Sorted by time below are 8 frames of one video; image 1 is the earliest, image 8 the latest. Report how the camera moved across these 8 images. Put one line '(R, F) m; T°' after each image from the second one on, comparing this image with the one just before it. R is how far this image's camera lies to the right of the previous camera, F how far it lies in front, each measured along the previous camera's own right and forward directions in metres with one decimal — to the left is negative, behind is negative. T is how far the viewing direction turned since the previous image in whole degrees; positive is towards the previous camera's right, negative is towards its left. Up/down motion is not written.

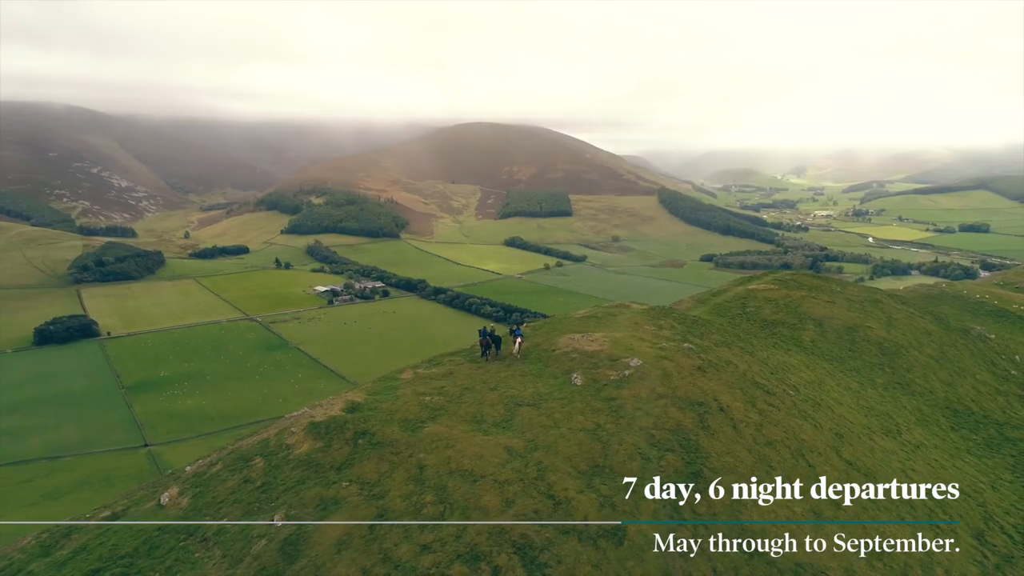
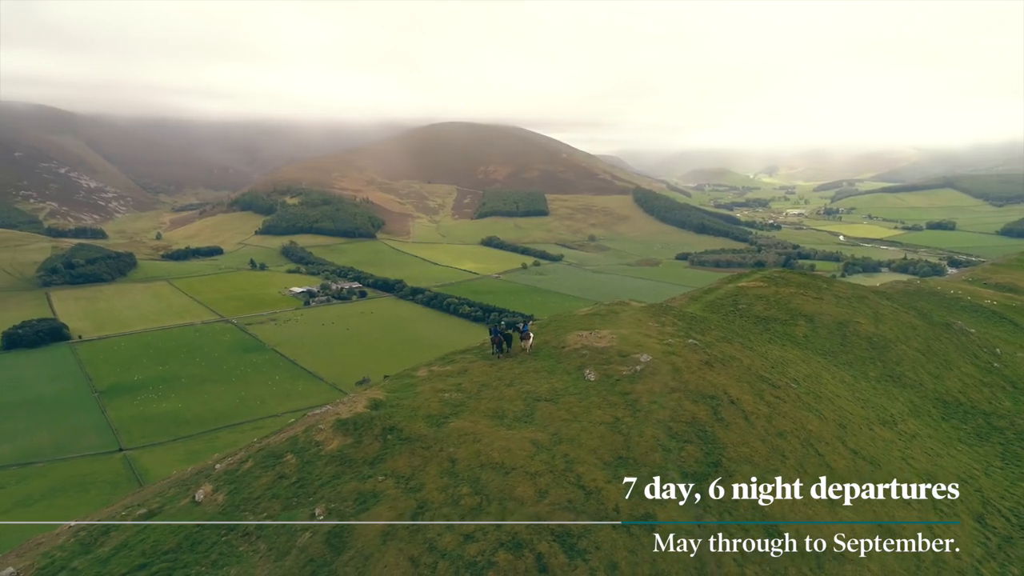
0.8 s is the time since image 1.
(-1.9, -0.6) m; +1°
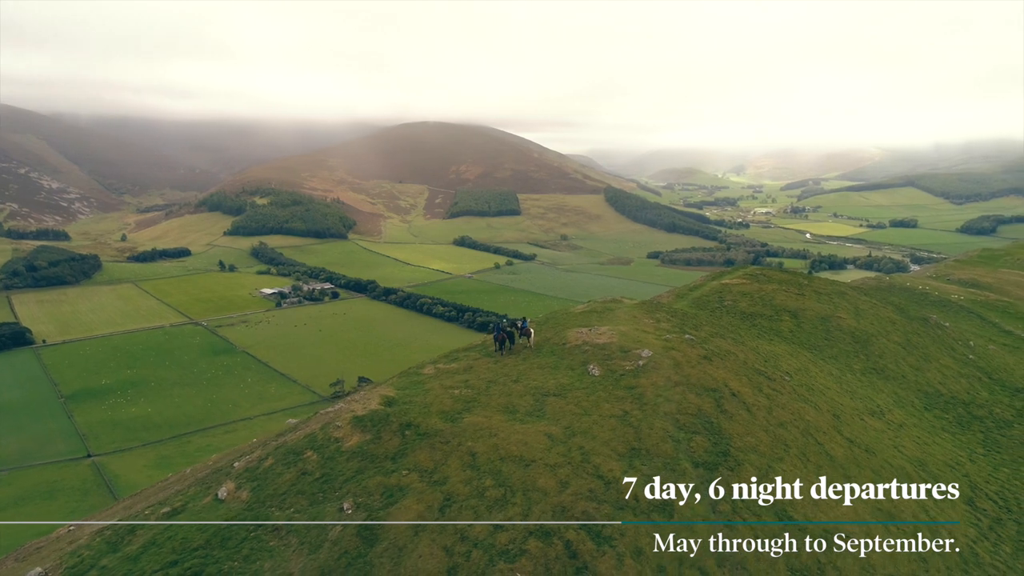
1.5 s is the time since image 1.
(-1.7, -0.5) m; +2°
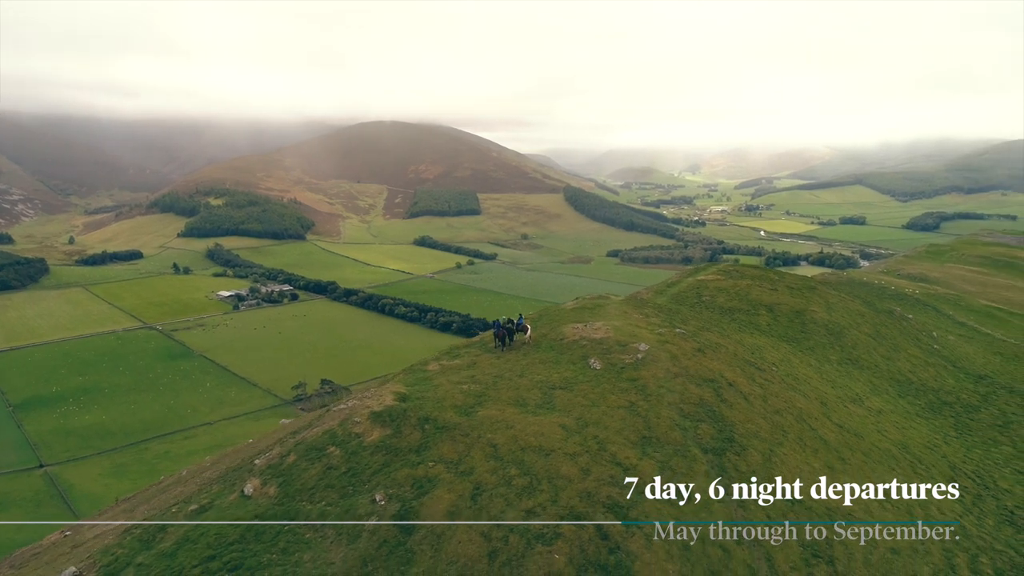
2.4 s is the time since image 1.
(-2.2, -0.7) m; +3°
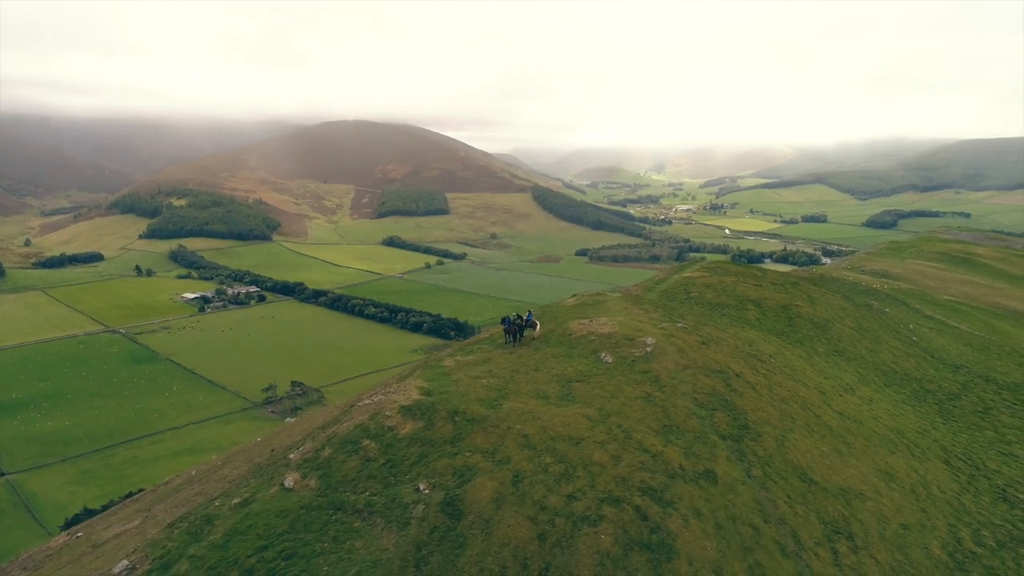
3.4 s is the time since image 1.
(-2.4, -0.8) m; +2°
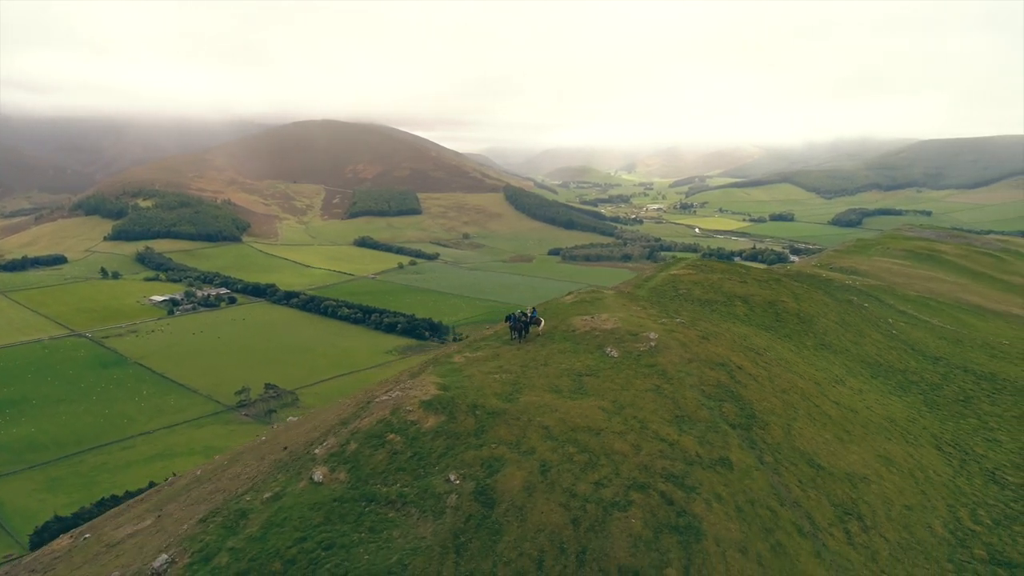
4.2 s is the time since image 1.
(-1.9, -0.7) m; +2°
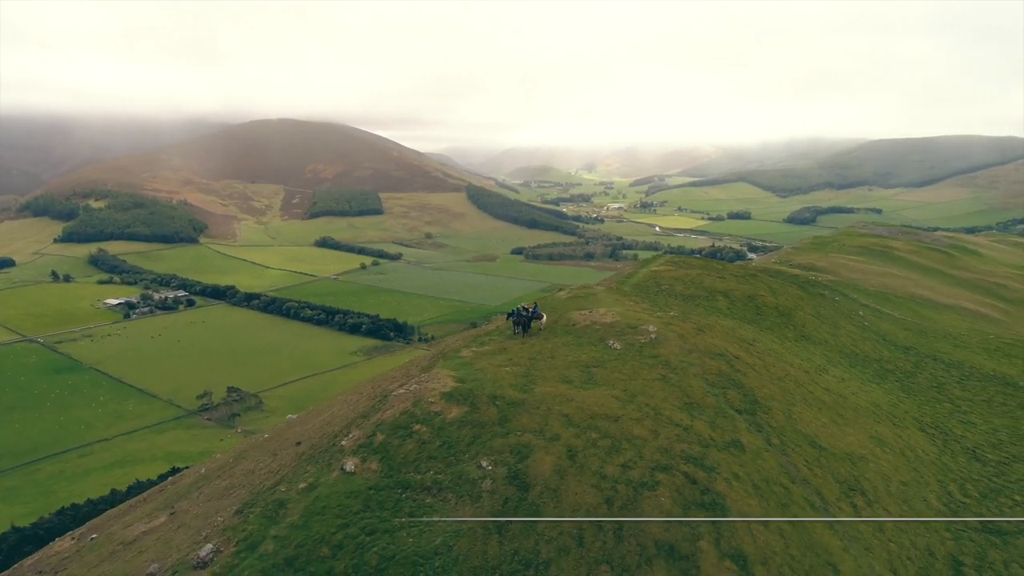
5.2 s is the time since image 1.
(-2.4, -0.9) m; +3°
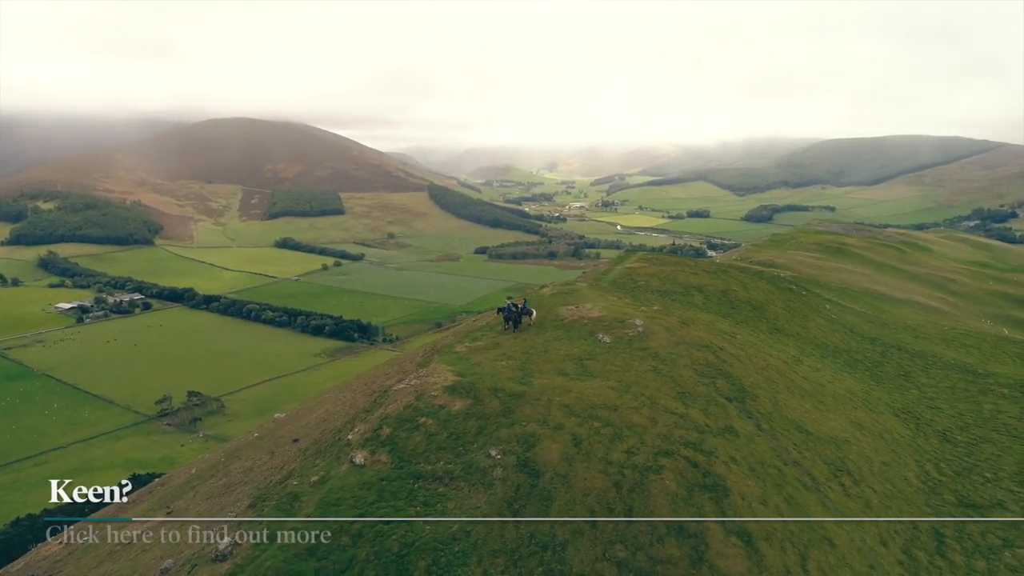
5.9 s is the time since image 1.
(-1.6, -0.7) m; +3°
